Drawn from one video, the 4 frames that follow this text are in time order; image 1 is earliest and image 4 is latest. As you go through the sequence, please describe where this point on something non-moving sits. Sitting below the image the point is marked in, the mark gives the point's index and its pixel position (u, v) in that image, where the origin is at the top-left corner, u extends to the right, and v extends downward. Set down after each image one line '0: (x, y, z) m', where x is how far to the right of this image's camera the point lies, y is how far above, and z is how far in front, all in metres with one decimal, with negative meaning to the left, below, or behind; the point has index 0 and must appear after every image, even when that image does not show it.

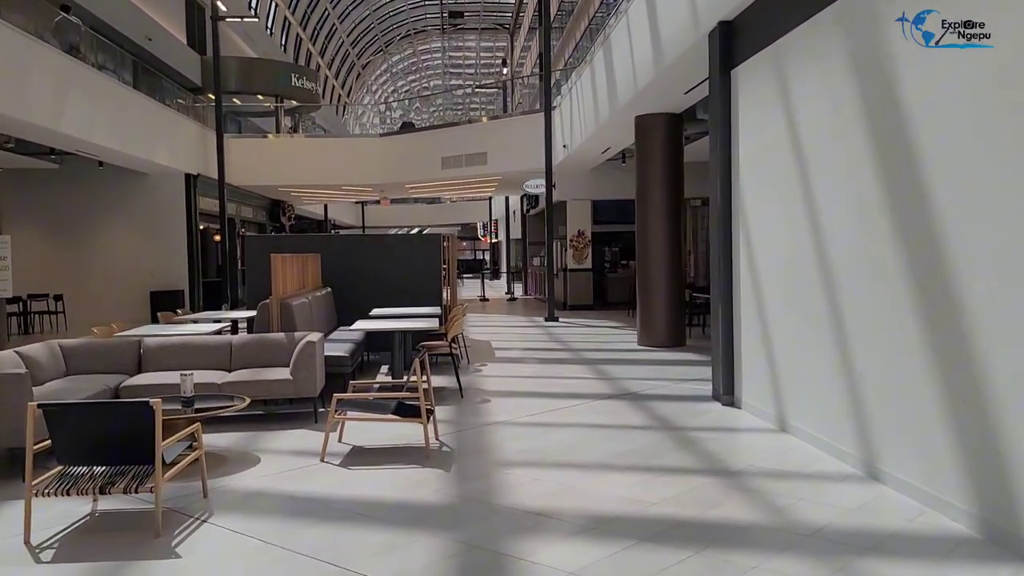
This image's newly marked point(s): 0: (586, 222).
0: (+1.5, +1.3, +16.3) m
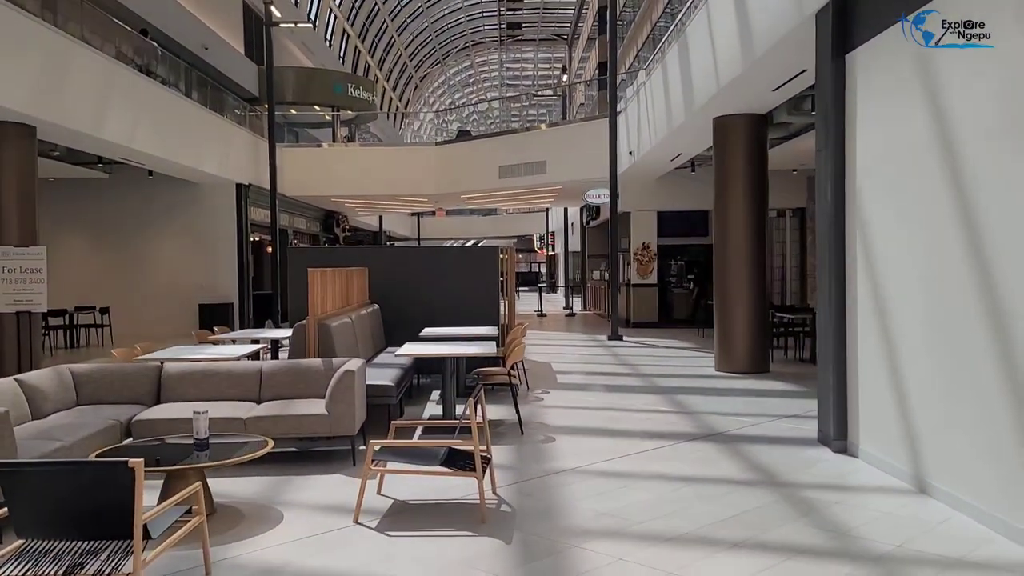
0: (+2.6, +1.0, +15.4) m
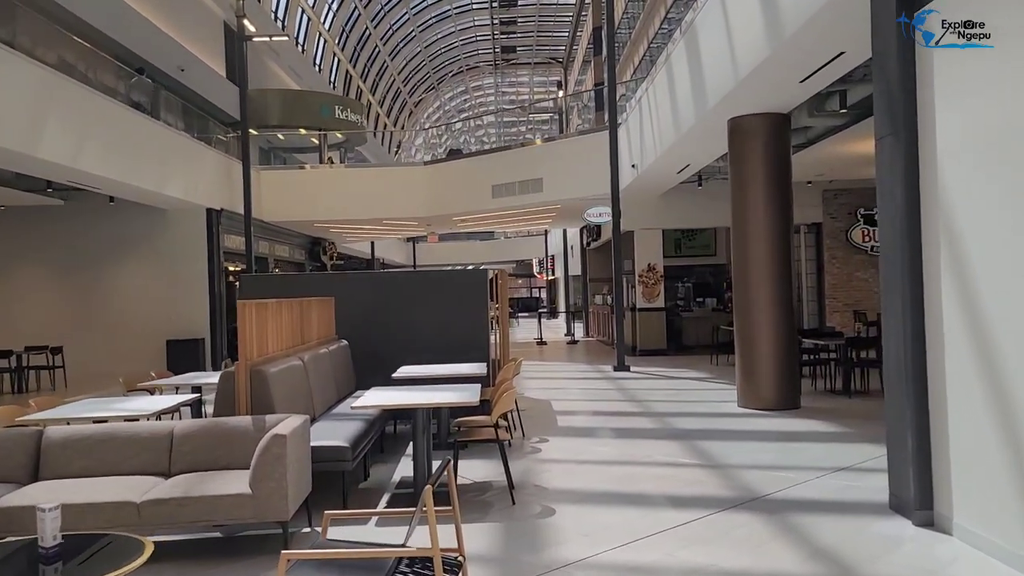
0: (+2.5, +0.6, +14.3) m
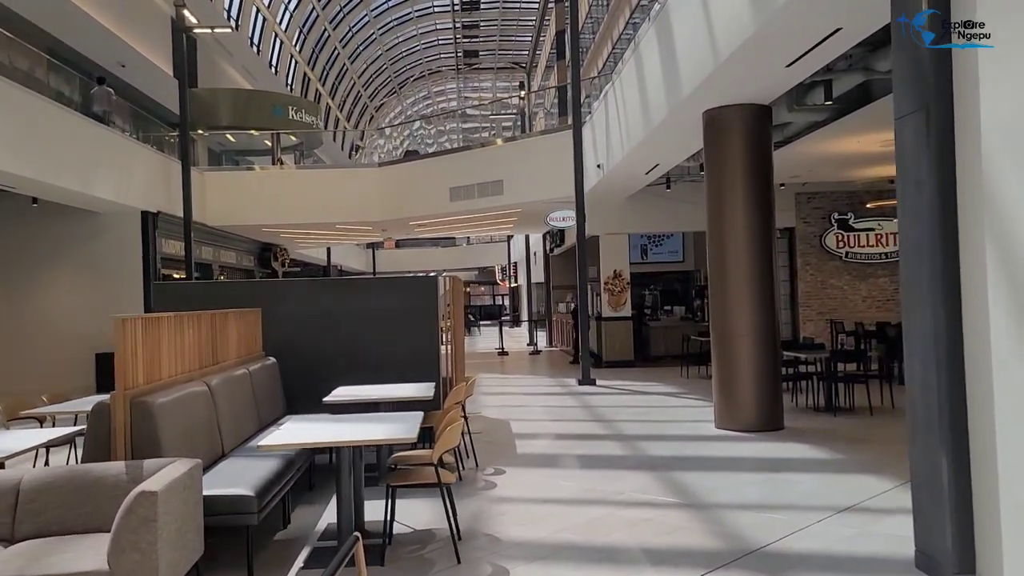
0: (+1.8, +0.5, +13.6) m
